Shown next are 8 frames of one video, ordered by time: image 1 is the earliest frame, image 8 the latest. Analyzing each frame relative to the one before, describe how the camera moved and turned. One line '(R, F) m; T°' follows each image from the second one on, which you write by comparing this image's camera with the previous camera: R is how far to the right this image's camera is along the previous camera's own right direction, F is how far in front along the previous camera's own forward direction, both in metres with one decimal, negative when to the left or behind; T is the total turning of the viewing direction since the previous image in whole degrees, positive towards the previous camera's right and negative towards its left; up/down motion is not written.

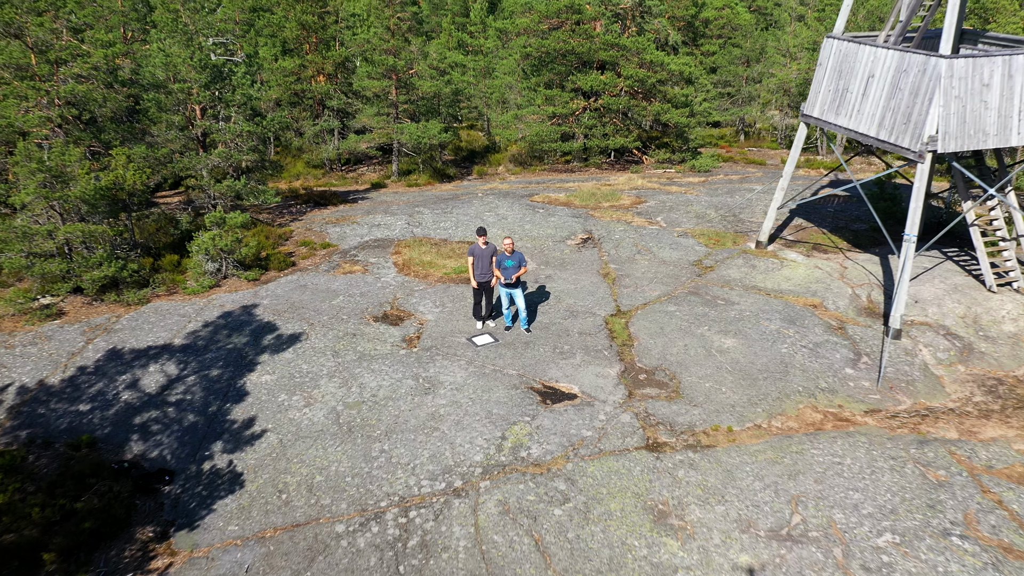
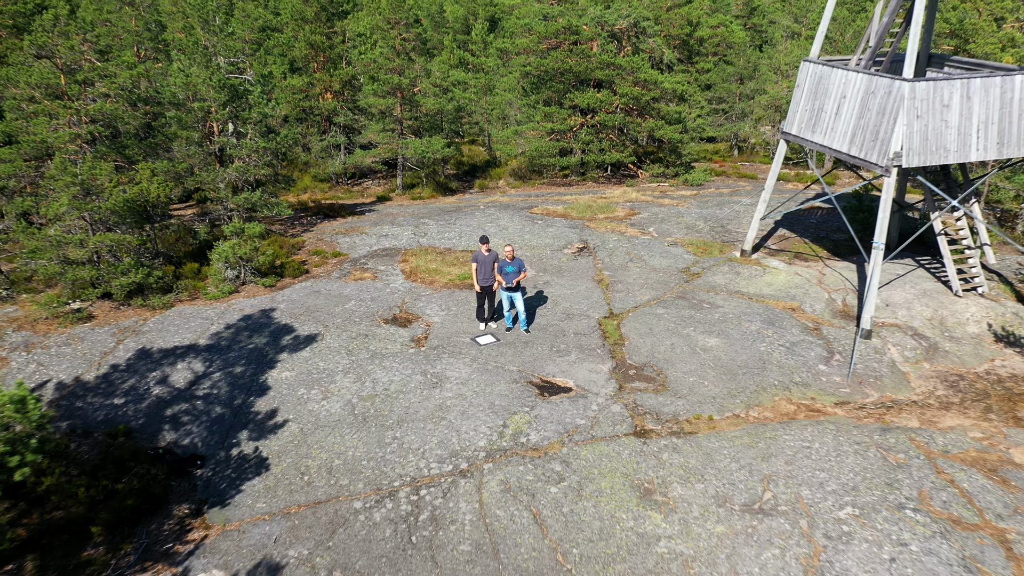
(0.0, -0.8) m; 0°
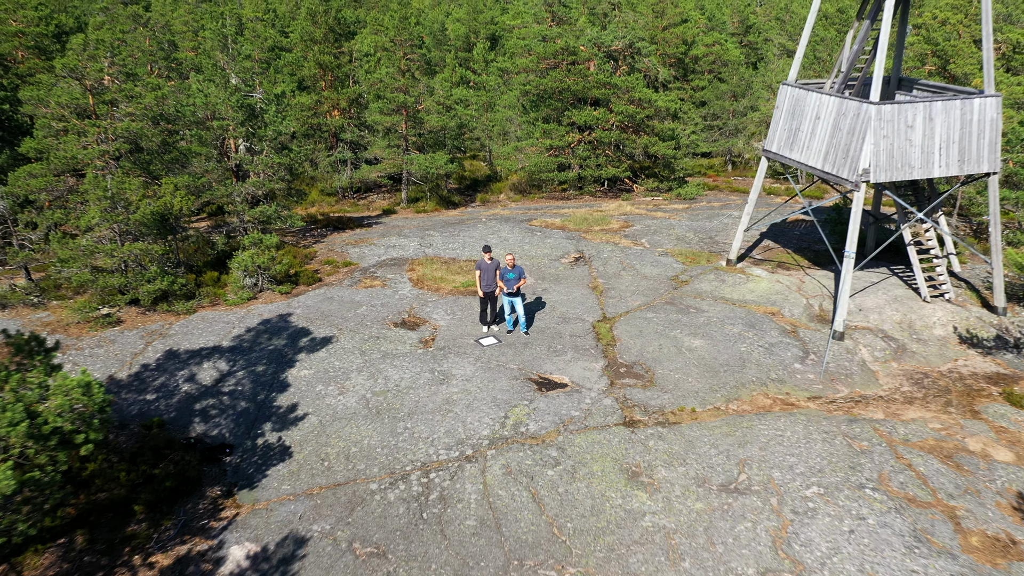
(0.0, -0.8) m; 0°
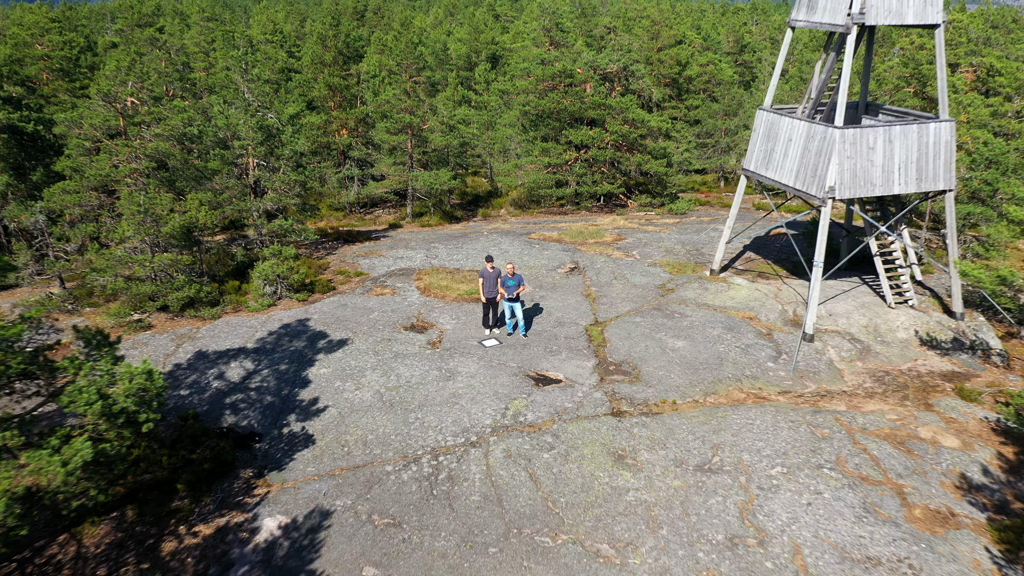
(0.0, -1.1) m; 0°
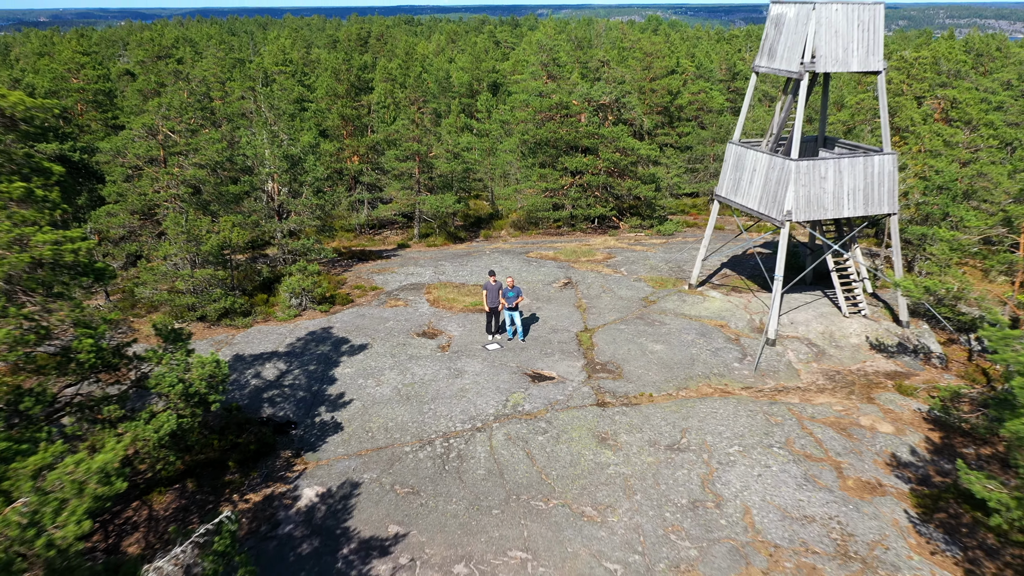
(0.0, -1.7) m; 0°
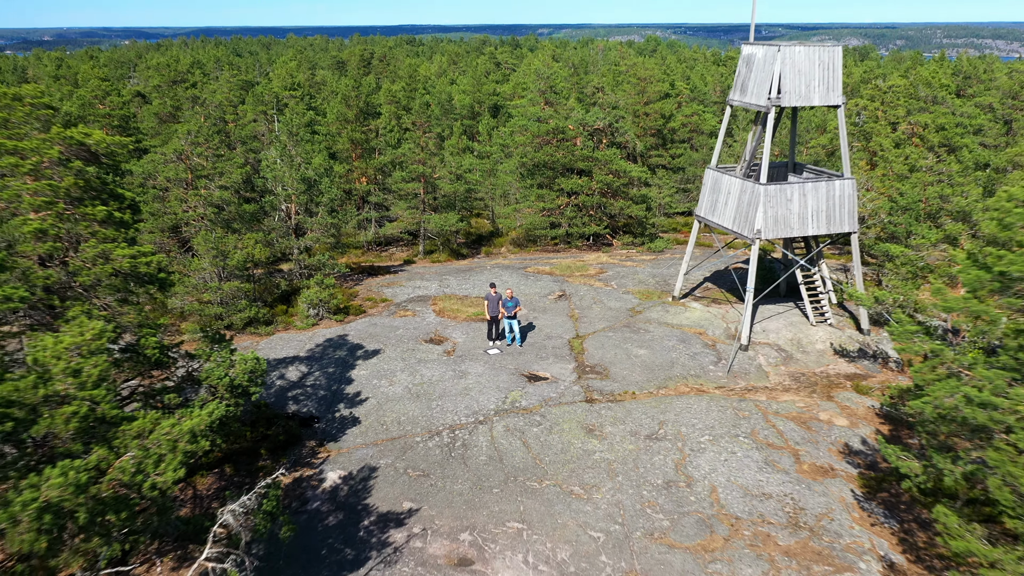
(0.0, -1.5) m; 0°
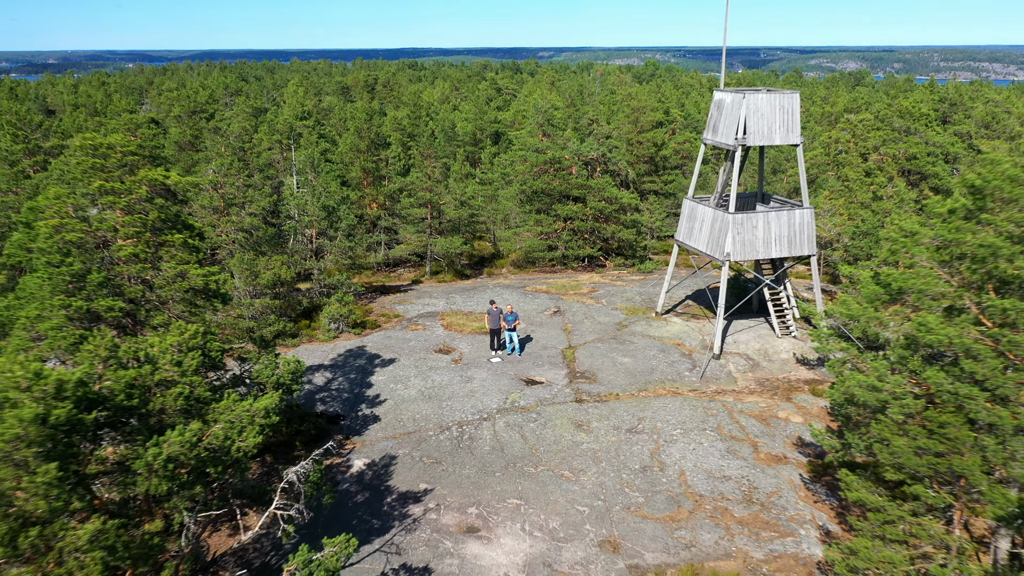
(0.0, -2.0) m; 0°
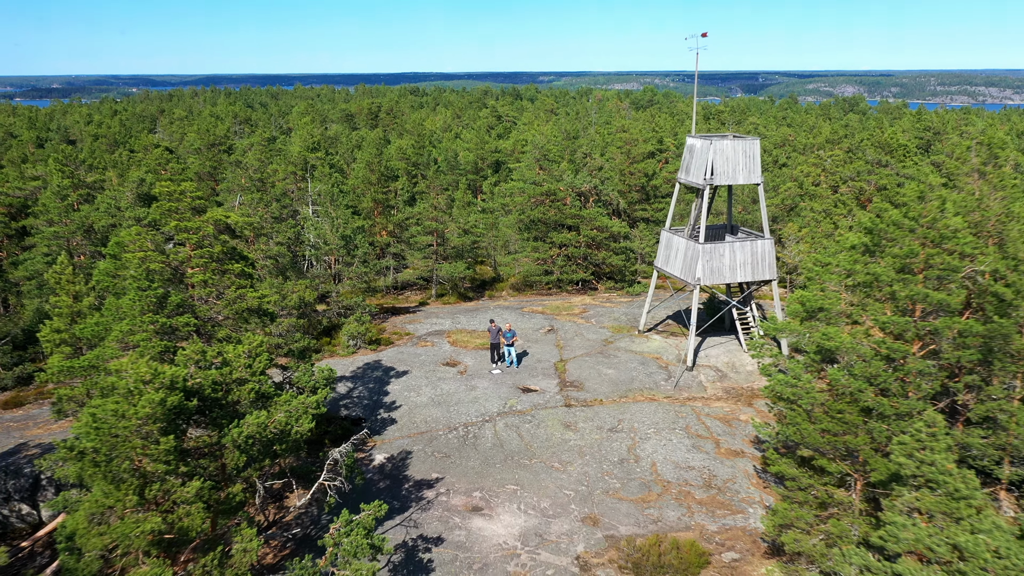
(0.0, -2.4) m; 0°
